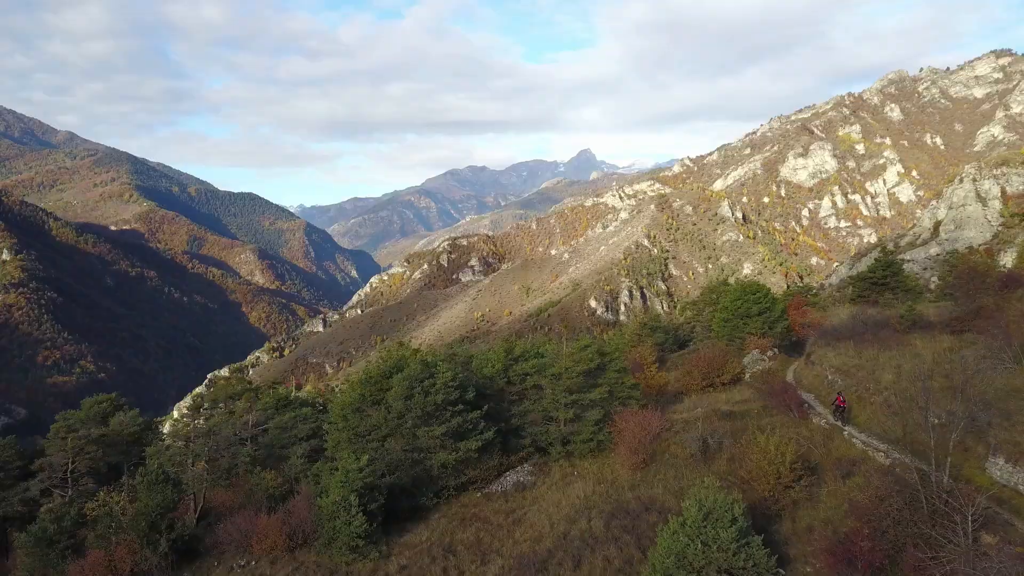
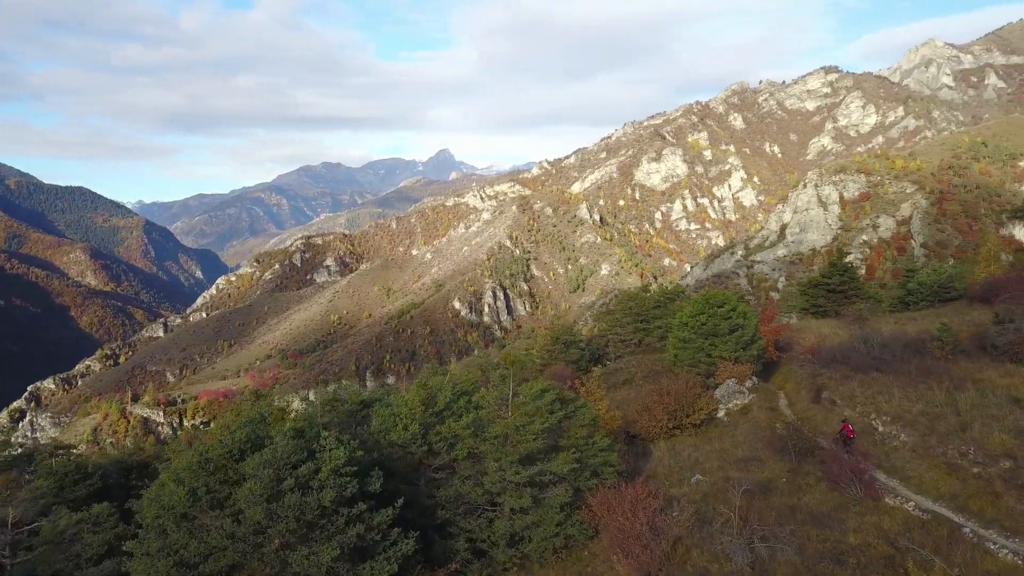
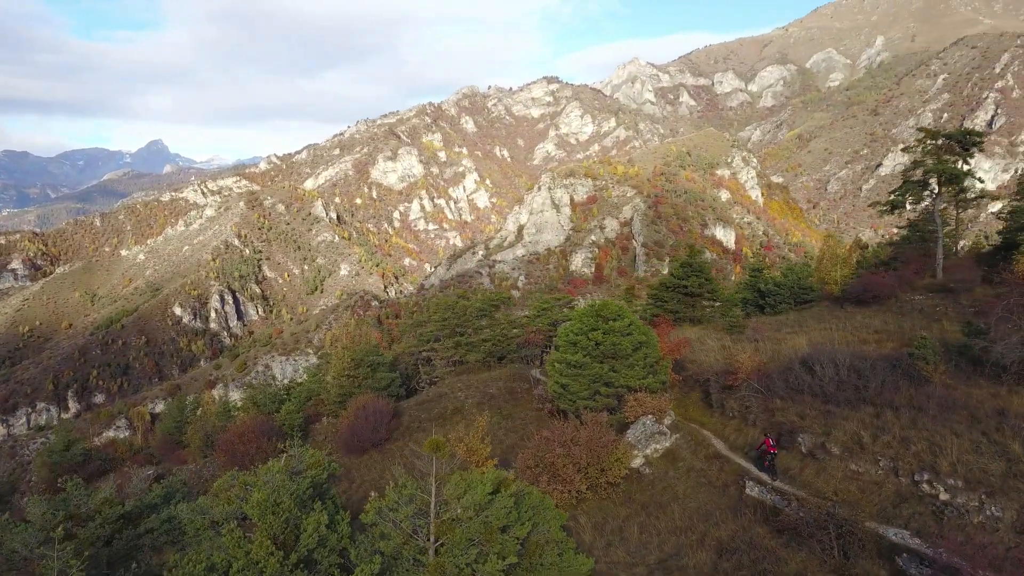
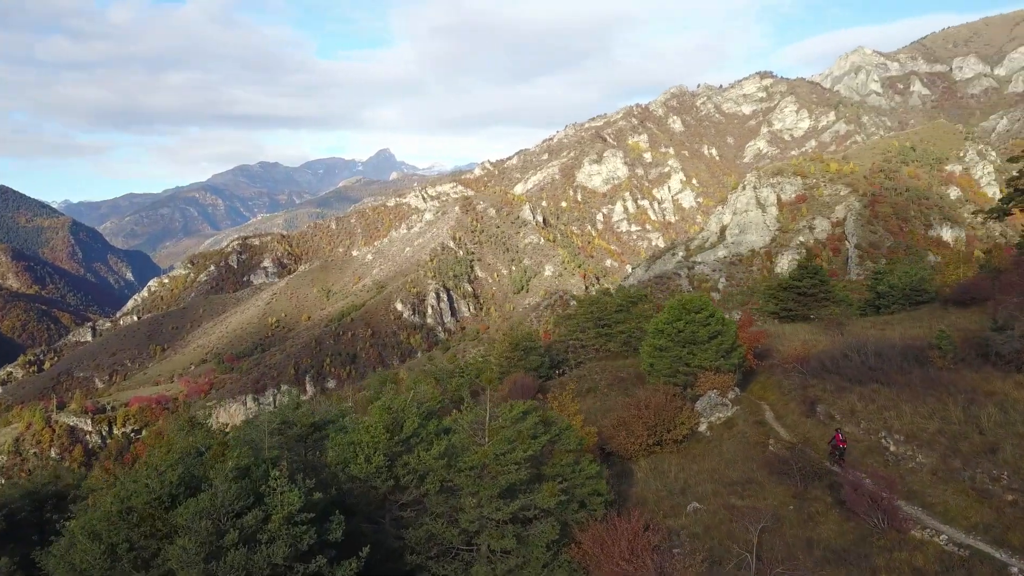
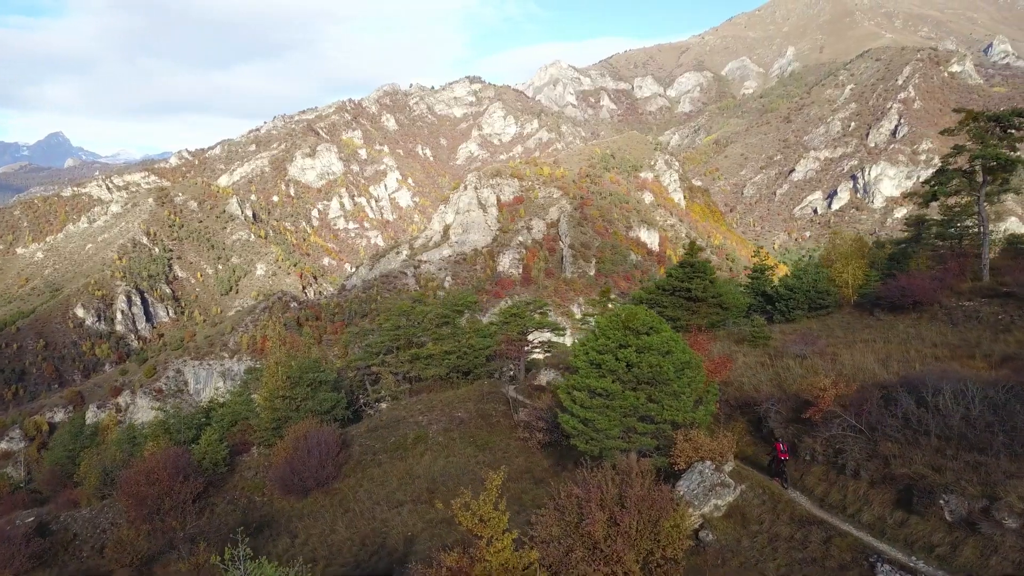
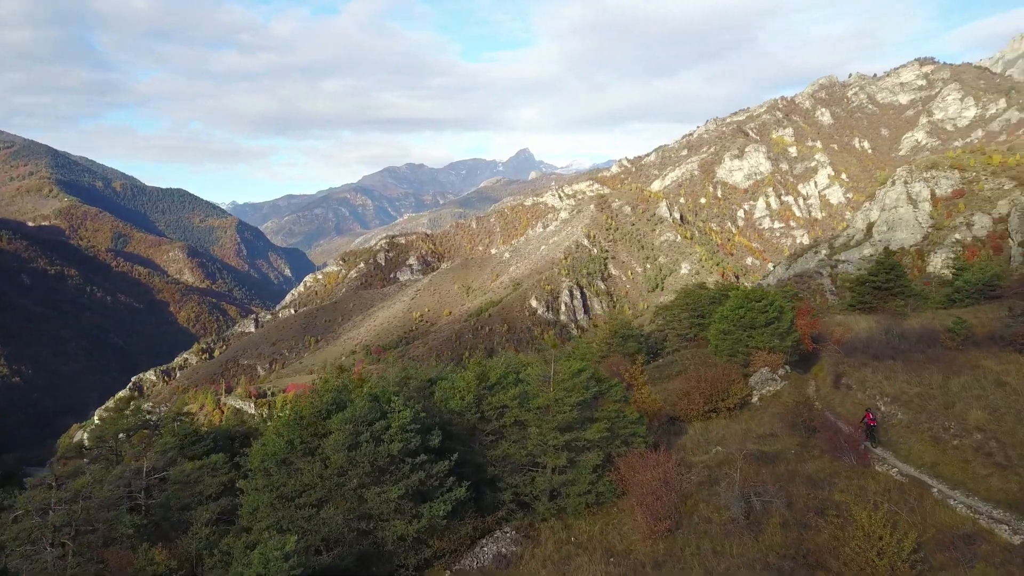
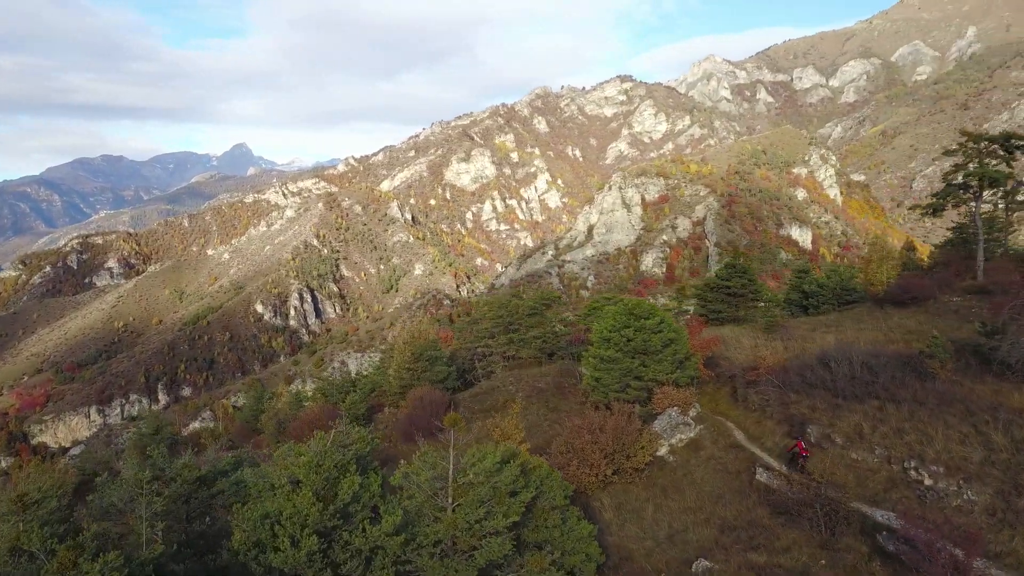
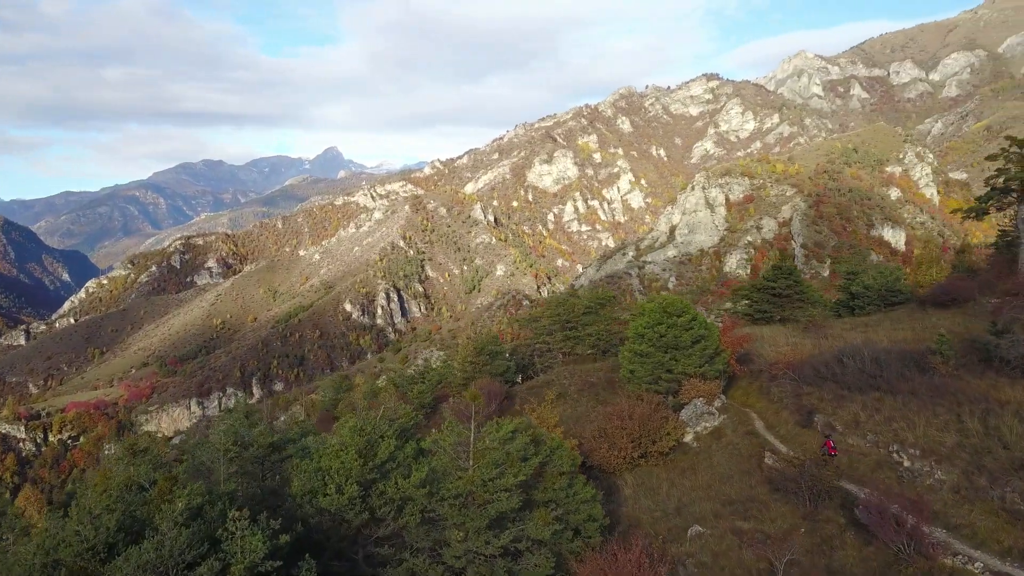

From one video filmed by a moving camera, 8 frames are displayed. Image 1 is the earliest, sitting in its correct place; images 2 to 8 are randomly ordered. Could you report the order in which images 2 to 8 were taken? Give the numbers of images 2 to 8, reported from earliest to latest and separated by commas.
6, 2, 4, 8, 7, 3, 5
